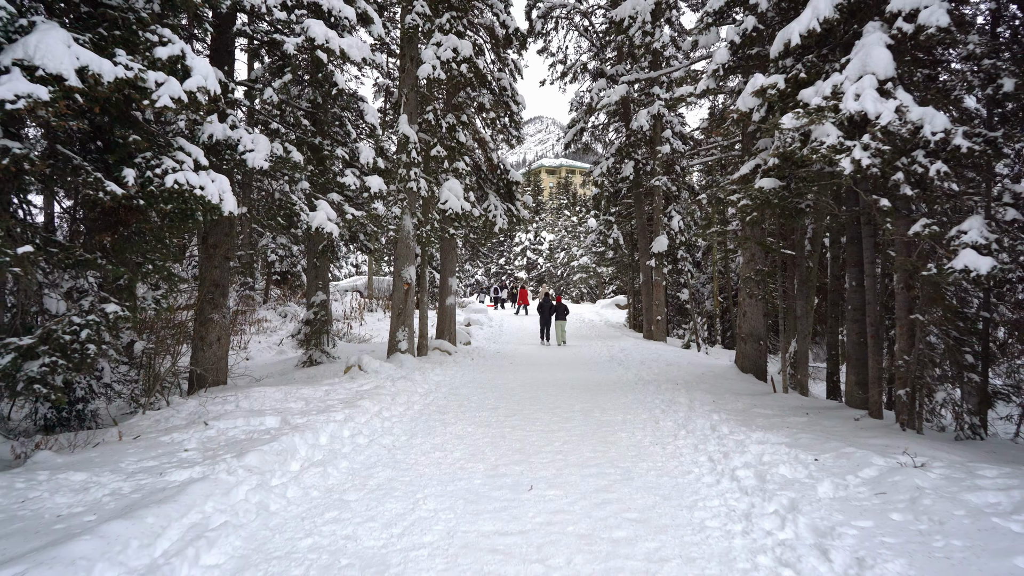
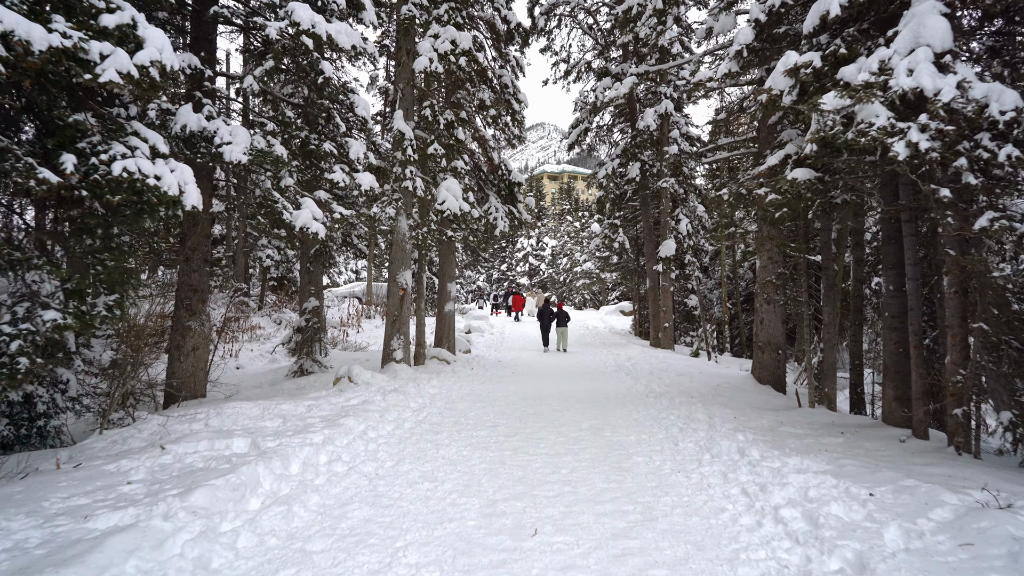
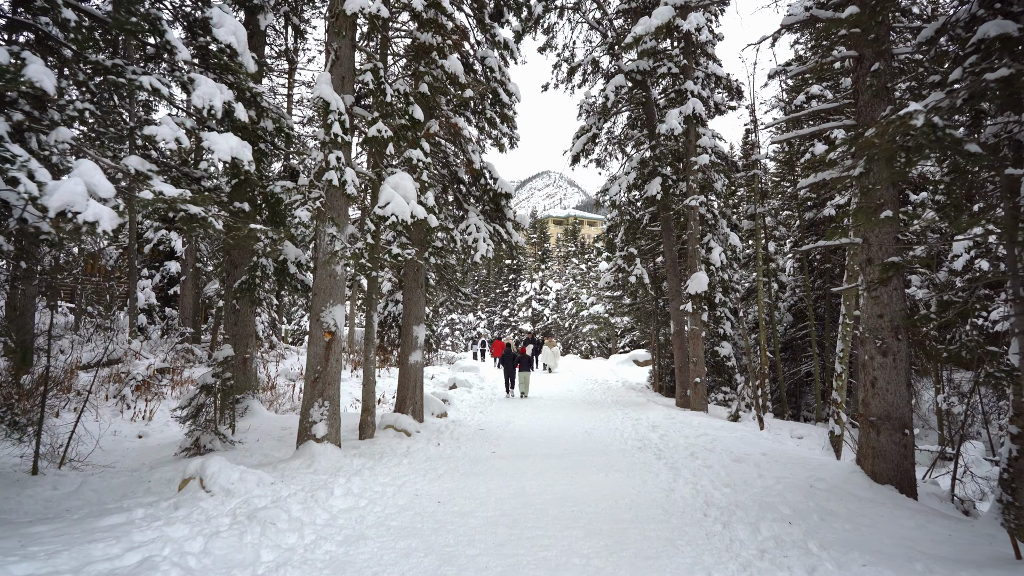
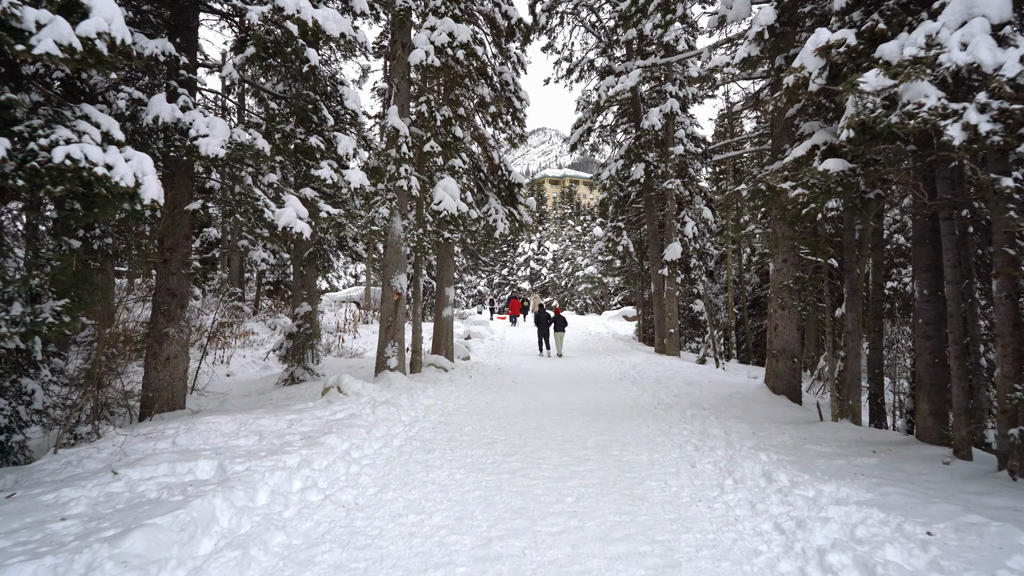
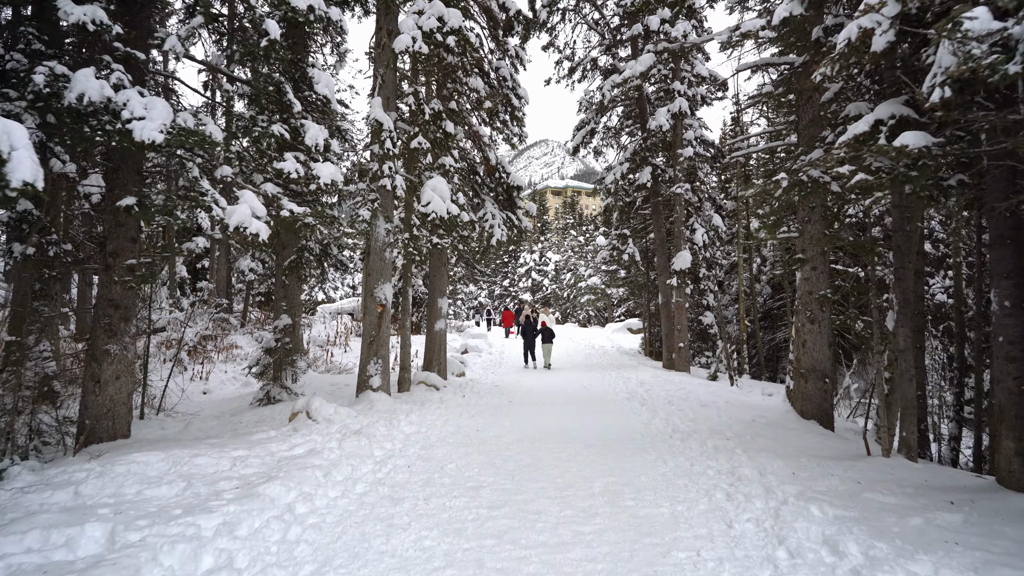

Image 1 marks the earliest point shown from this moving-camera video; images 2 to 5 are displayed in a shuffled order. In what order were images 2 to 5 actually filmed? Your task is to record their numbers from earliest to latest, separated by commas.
2, 4, 5, 3
